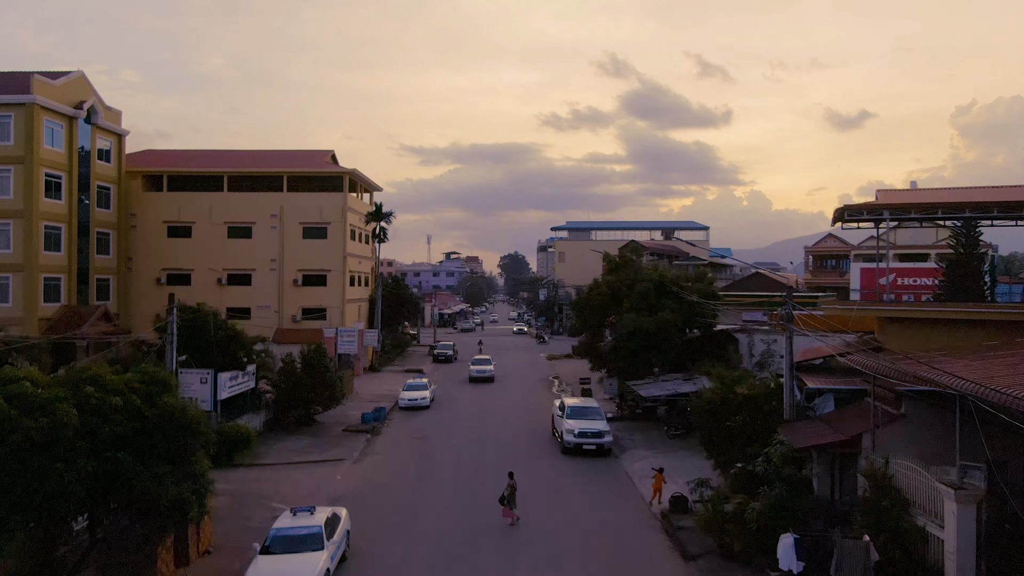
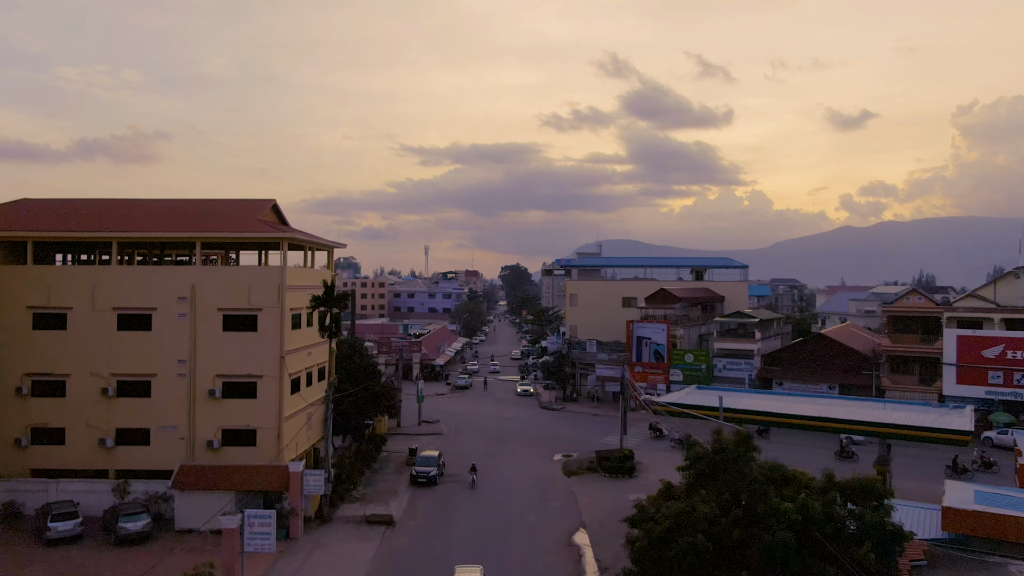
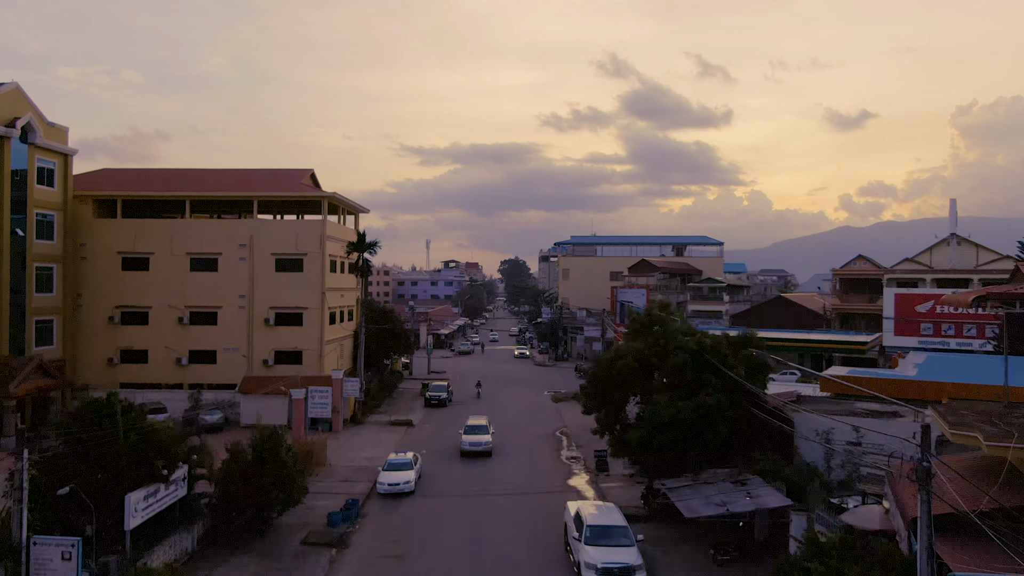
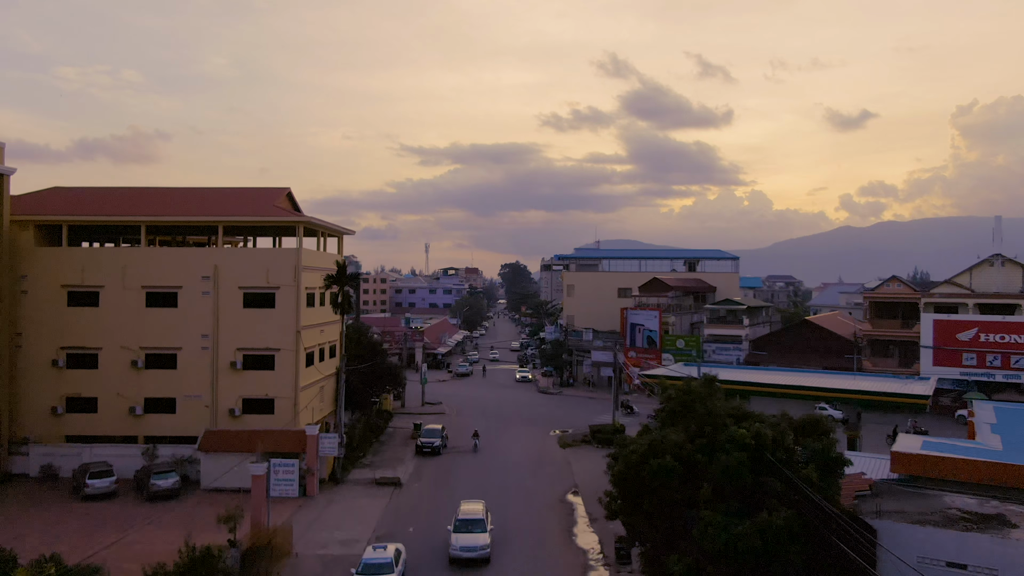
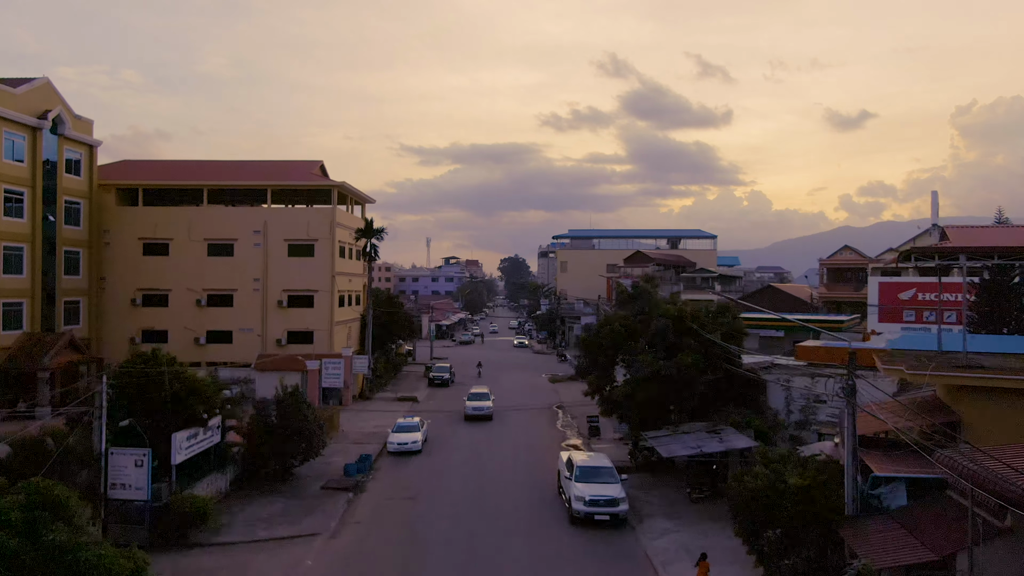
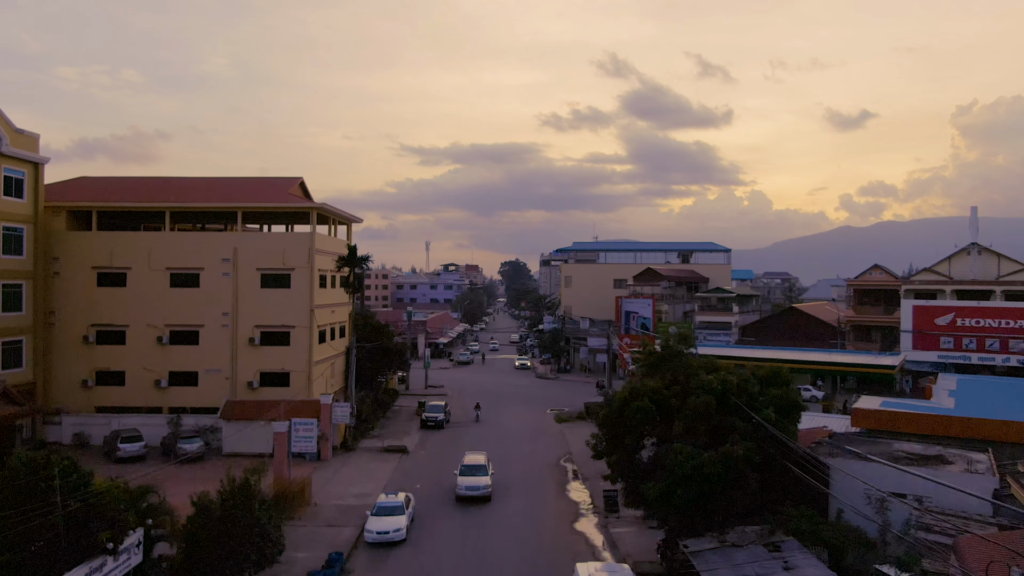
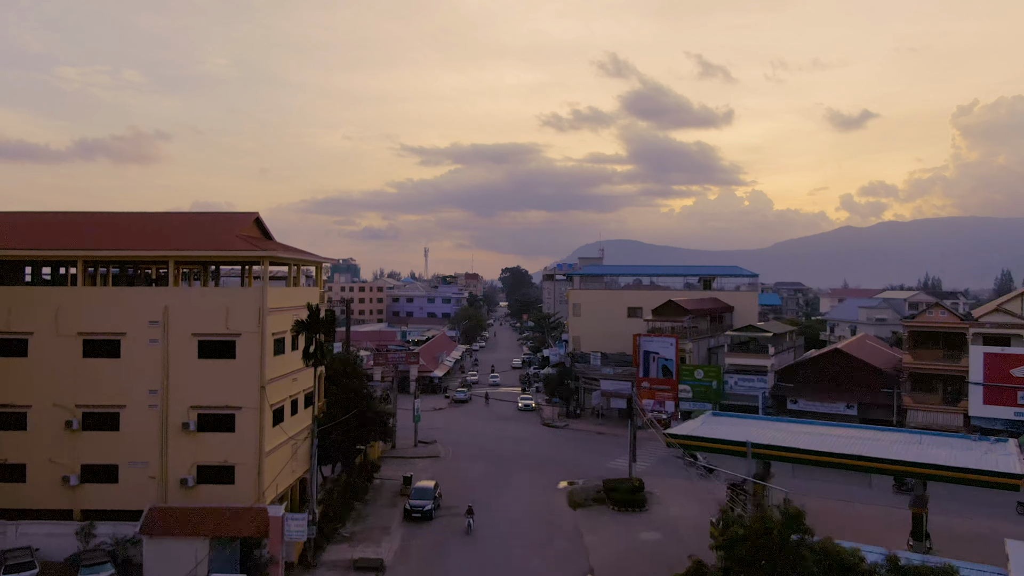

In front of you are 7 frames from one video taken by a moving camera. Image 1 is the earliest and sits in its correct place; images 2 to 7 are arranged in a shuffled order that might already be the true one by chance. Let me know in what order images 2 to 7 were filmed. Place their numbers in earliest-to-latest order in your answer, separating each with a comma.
5, 3, 6, 4, 2, 7
